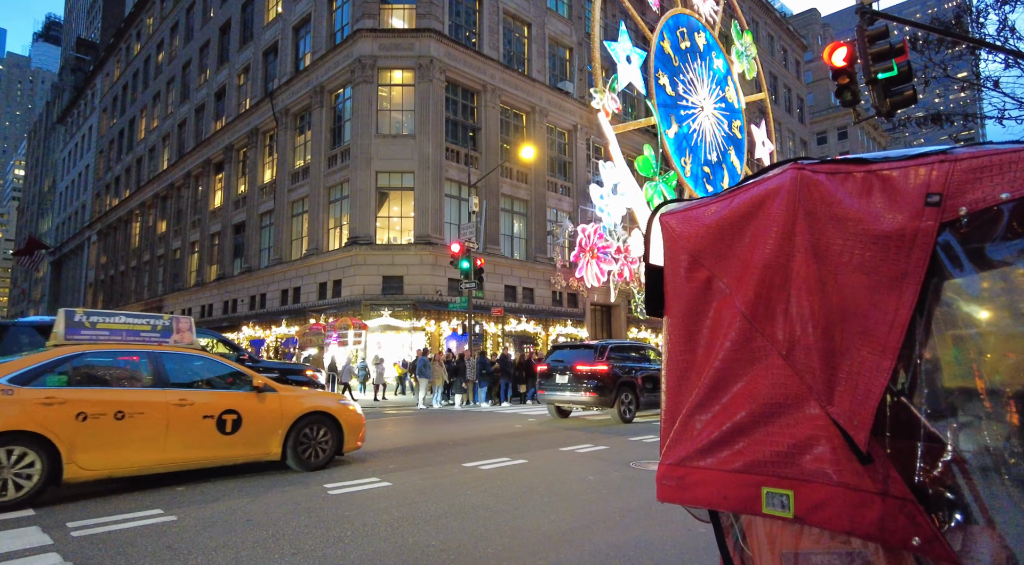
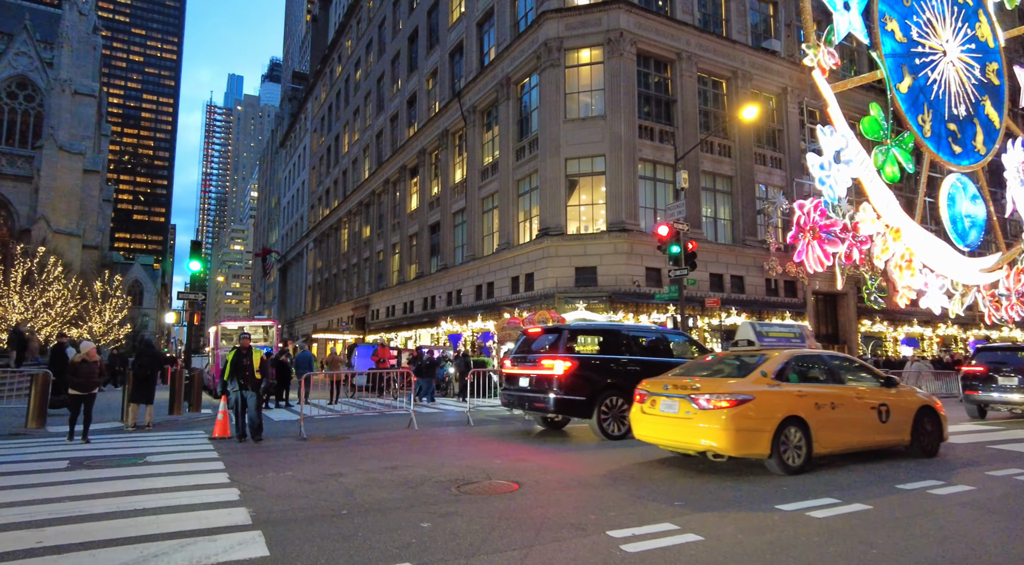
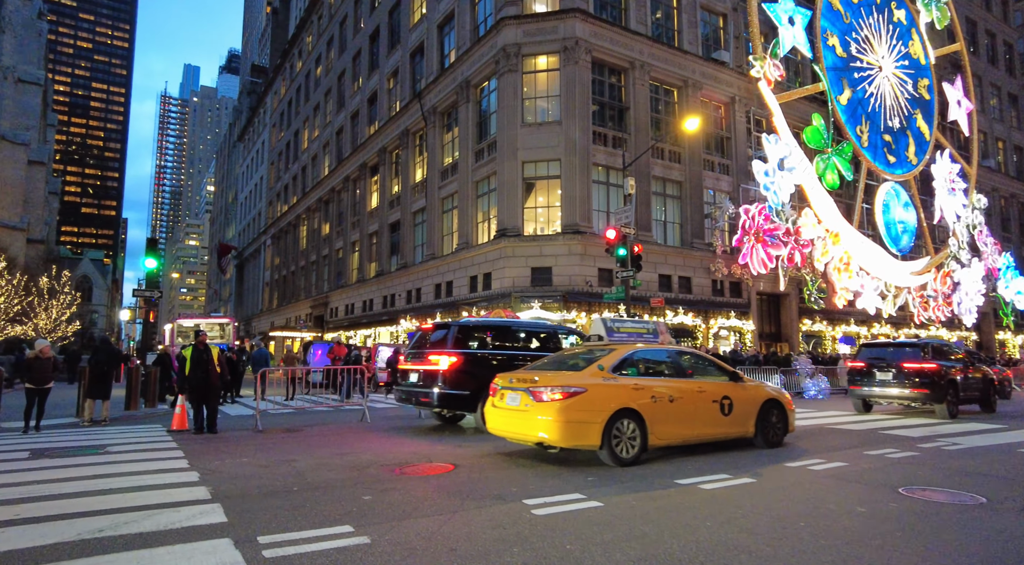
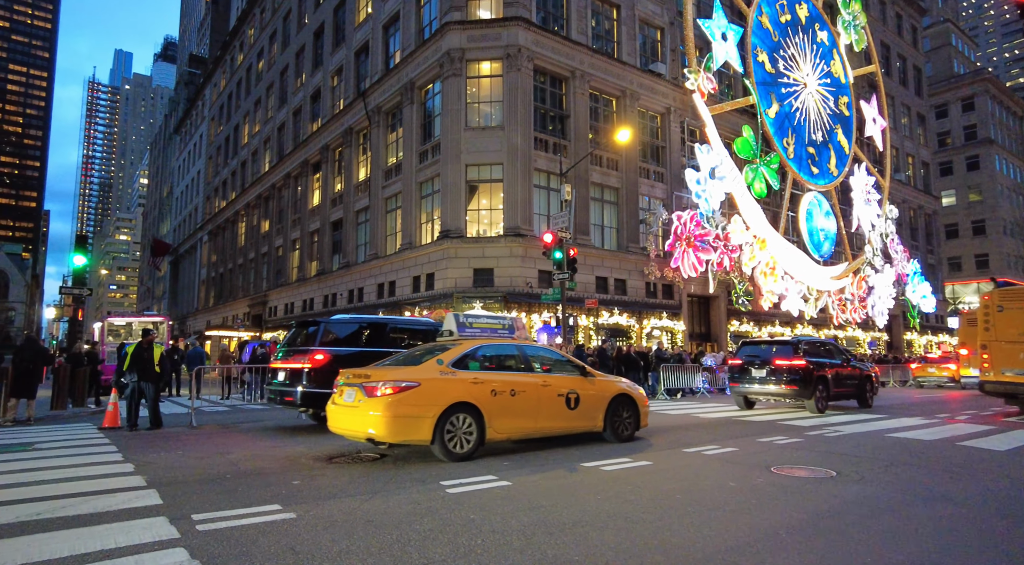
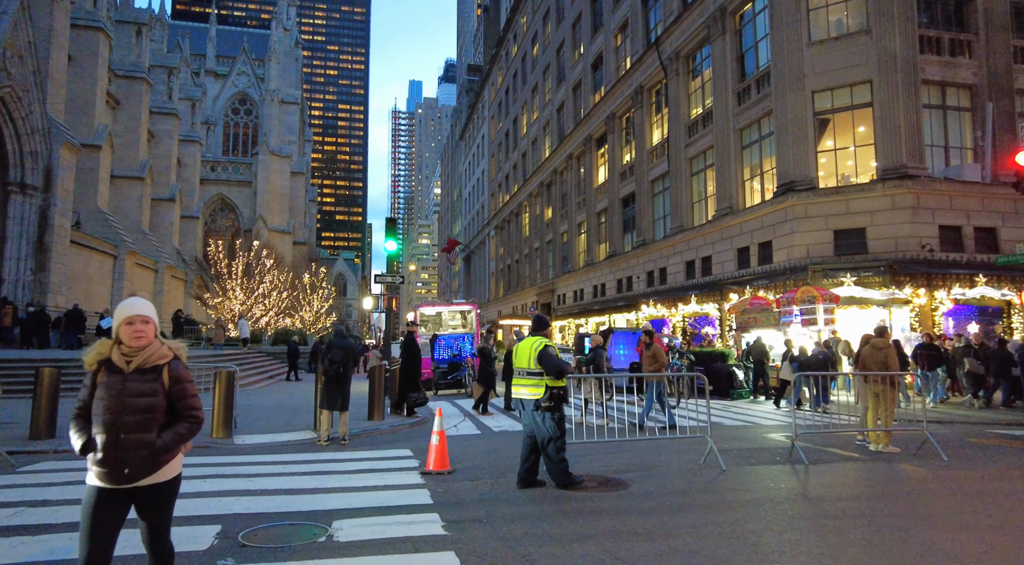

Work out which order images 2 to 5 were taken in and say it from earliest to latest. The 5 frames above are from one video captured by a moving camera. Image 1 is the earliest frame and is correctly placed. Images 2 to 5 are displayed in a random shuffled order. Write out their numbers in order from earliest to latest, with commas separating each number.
4, 3, 2, 5
